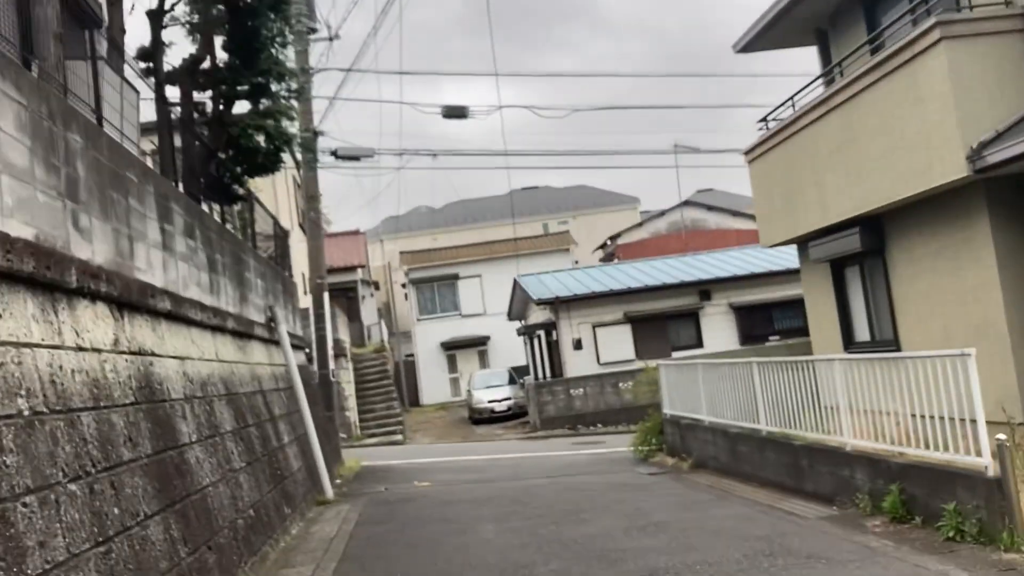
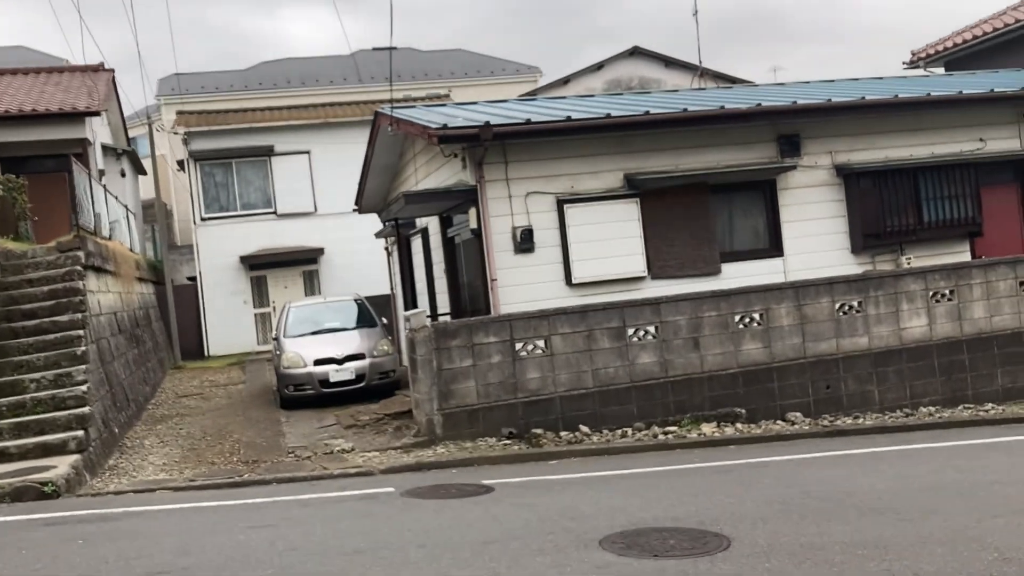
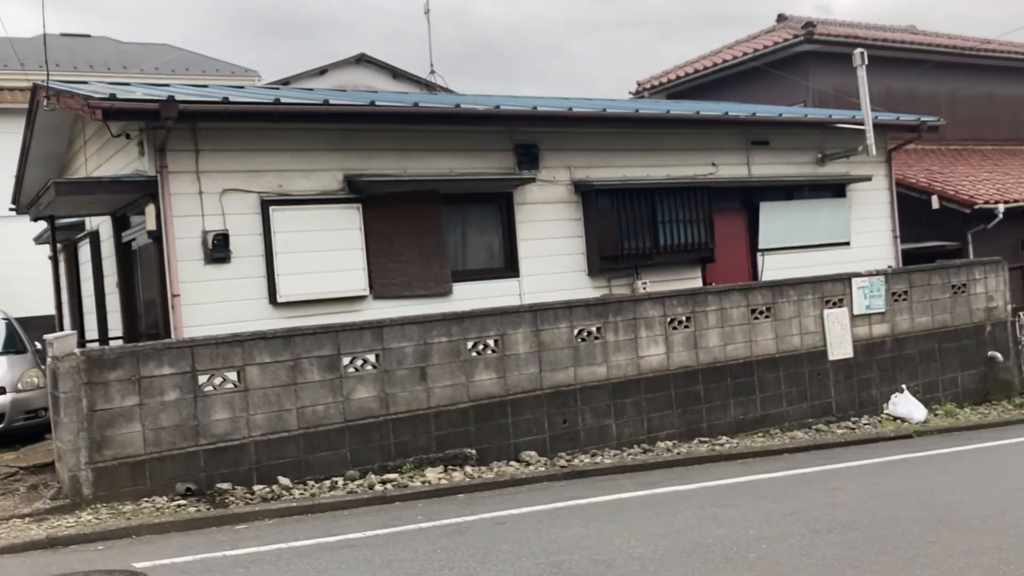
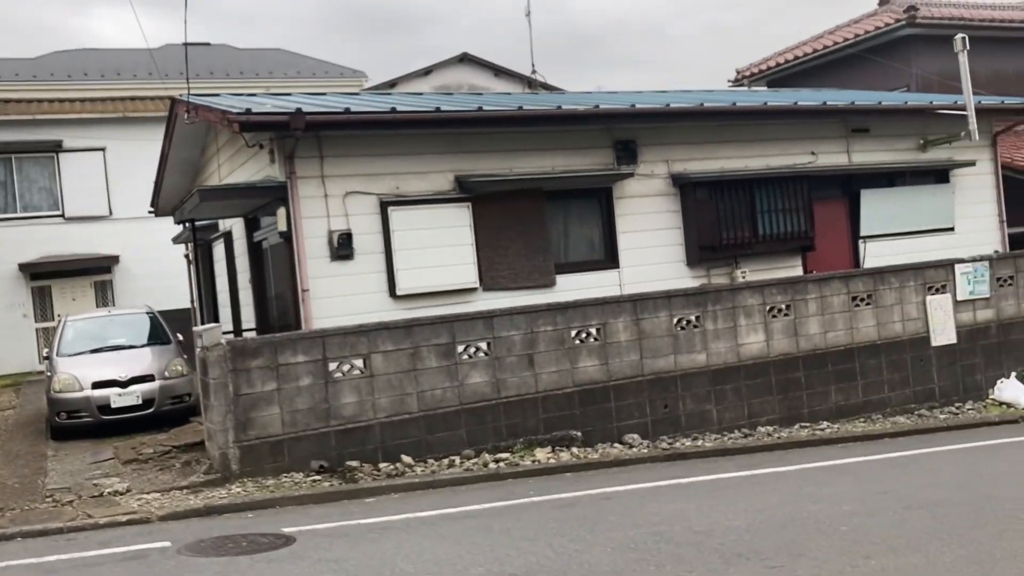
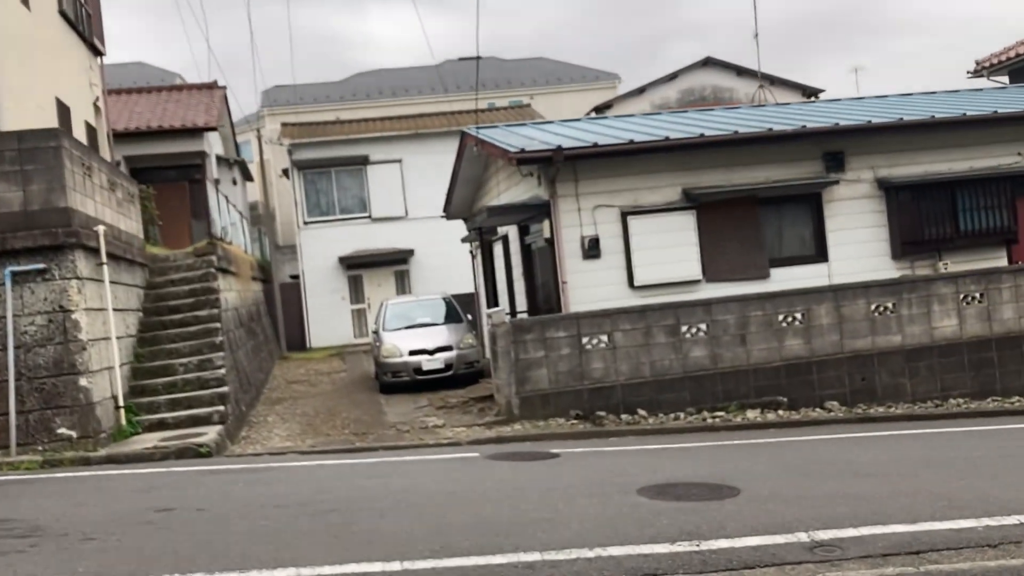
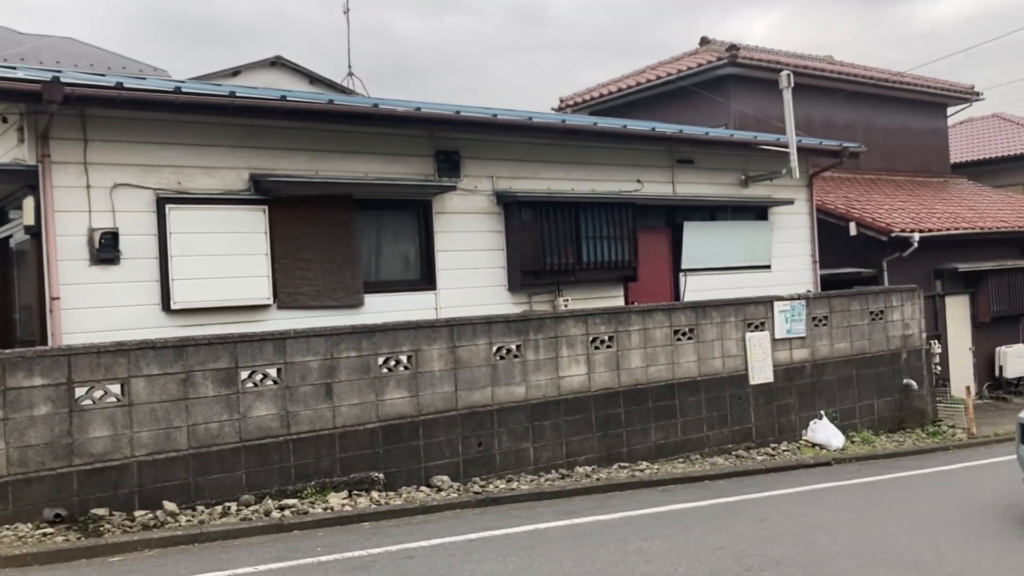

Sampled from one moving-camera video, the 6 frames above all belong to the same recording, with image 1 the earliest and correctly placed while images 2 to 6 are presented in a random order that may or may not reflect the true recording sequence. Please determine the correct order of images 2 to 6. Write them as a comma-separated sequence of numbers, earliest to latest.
5, 2, 4, 3, 6
